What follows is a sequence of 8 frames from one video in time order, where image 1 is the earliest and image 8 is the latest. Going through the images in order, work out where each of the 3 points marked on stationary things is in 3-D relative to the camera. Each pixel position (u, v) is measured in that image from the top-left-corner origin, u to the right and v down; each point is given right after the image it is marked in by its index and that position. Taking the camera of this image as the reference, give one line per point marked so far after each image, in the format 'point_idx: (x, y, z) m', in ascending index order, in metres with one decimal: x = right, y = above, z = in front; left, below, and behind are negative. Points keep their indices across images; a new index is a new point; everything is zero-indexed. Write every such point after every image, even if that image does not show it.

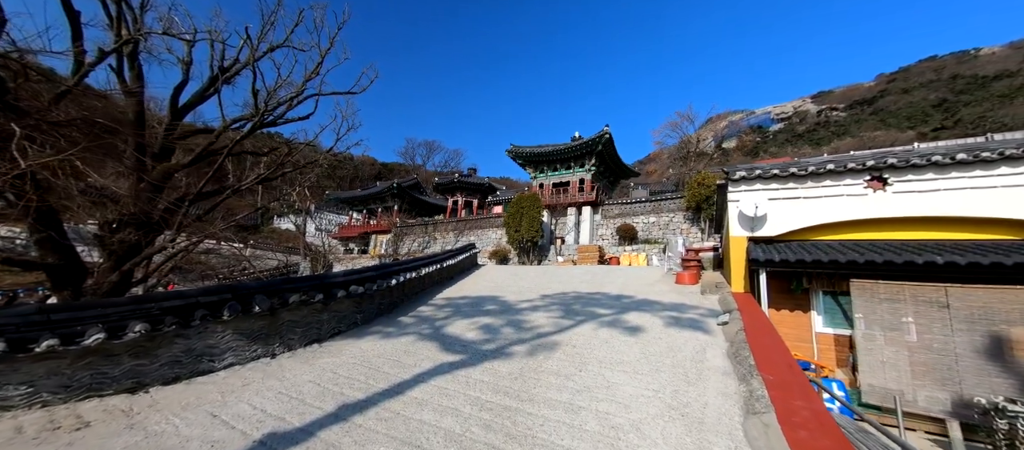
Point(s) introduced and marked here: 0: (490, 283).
0: (-0.4, -1.1, +6.6) m
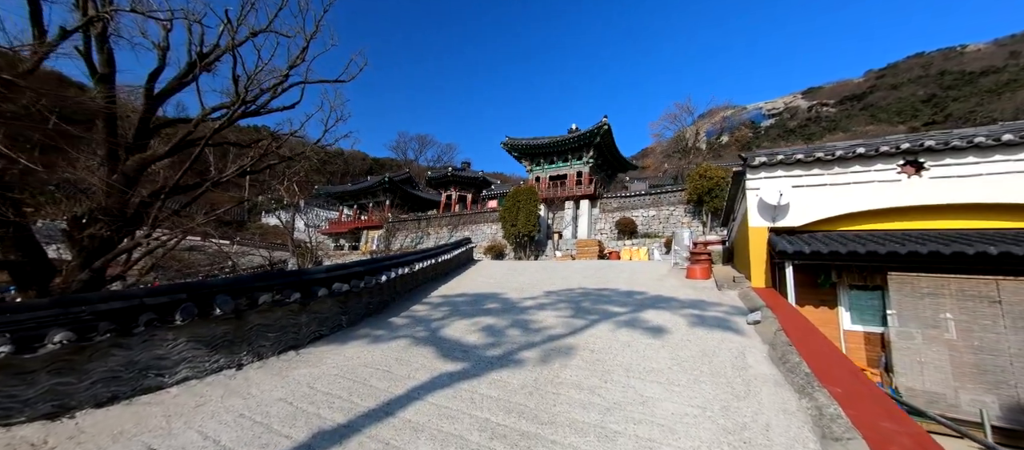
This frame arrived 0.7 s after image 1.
0: (-0.4, -1.0, +6.2) m
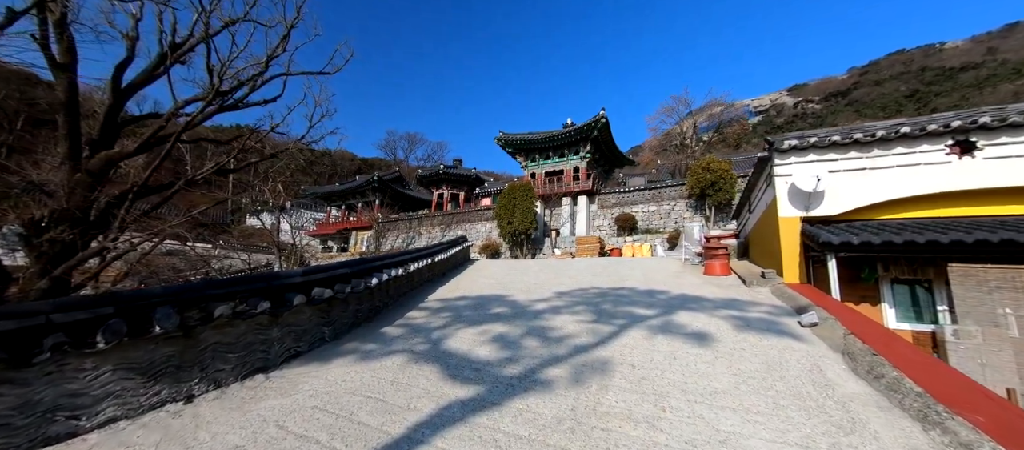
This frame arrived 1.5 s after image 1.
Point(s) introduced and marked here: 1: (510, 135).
0: (-0.4, -0.9, +5.7) m
1: (-0.1, +4.3, +16.2) m
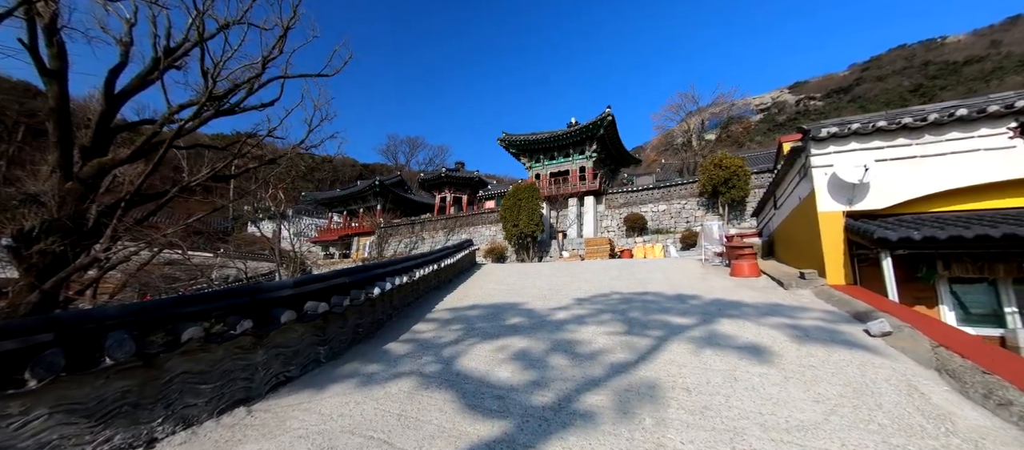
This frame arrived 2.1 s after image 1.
0: (-0.2, -1.0, +5.3) m
1: (0.0, +4.1, +15.9) m
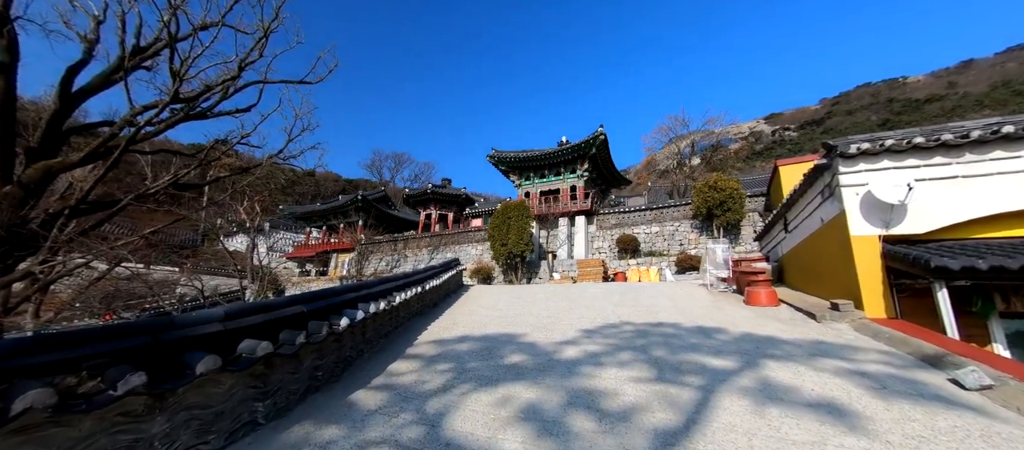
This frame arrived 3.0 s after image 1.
0: (-0.3, -1.2, +4.7) m
1: (-0.4, +3.3, +15.5) m
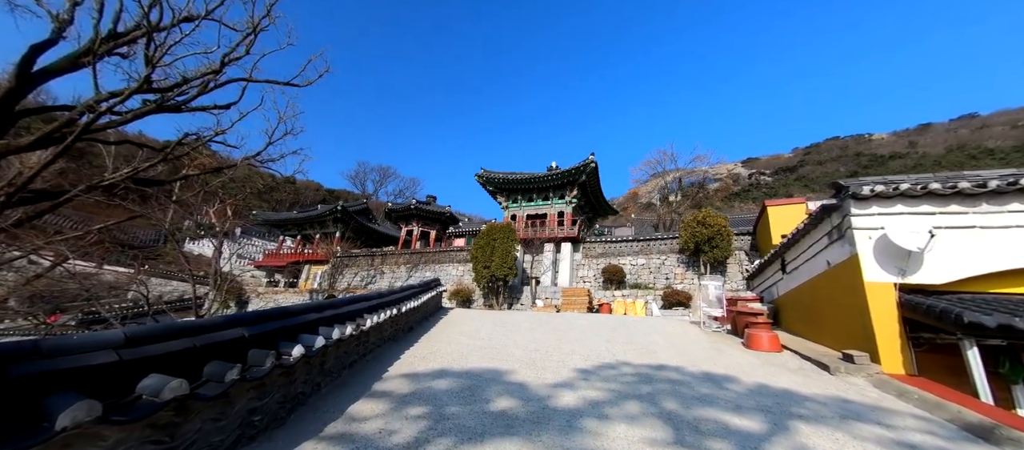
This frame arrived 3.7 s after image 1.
0: (-0.5, -1.4, +4.2) m
1: (-0.9, +2.3, +15.3) m
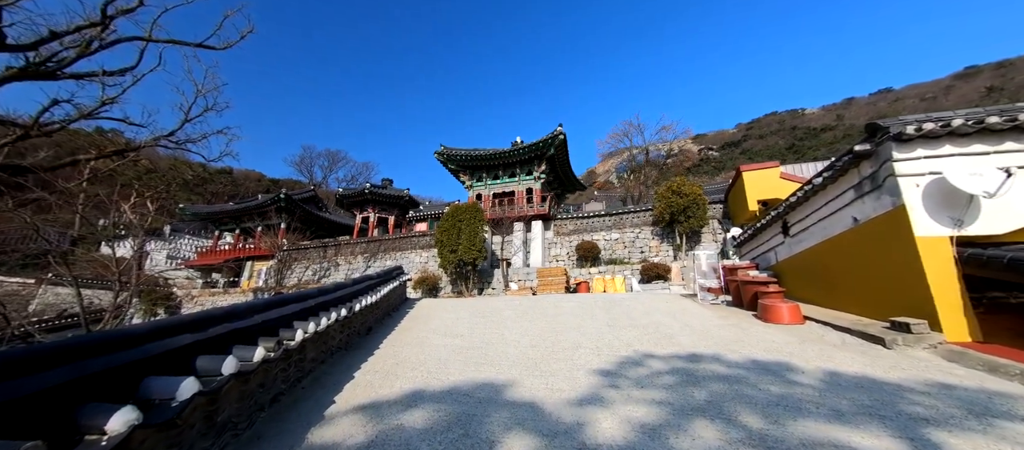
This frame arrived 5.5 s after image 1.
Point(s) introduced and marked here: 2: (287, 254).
0: (-0.6, -1.1, +3.3) m
1: (-2.4, +3.1, +14.1) m
2: (-10.0, -1.3, +15.2) m
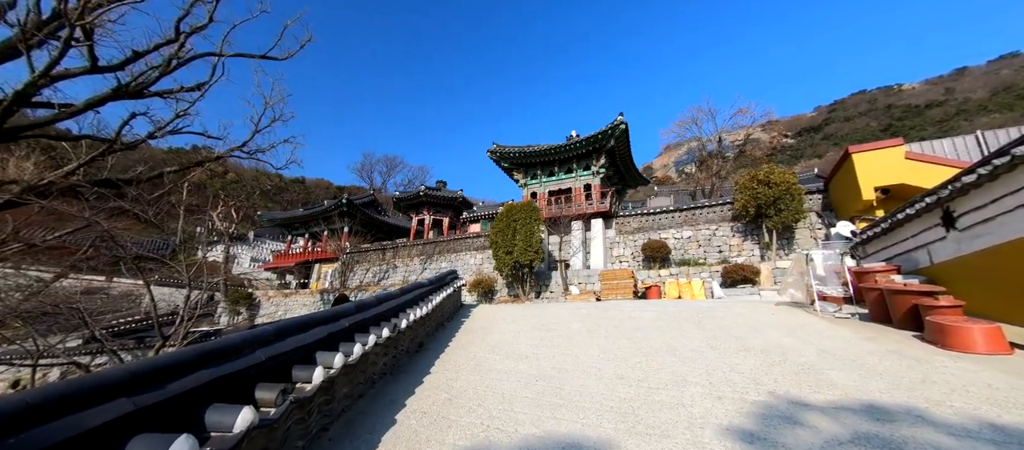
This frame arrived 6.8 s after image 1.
0: (0.0, -1.1, +2.7) m
1: (-0.3, +3.1, +13.7) m
2: (-7.6, -1.4, +15.9) m
